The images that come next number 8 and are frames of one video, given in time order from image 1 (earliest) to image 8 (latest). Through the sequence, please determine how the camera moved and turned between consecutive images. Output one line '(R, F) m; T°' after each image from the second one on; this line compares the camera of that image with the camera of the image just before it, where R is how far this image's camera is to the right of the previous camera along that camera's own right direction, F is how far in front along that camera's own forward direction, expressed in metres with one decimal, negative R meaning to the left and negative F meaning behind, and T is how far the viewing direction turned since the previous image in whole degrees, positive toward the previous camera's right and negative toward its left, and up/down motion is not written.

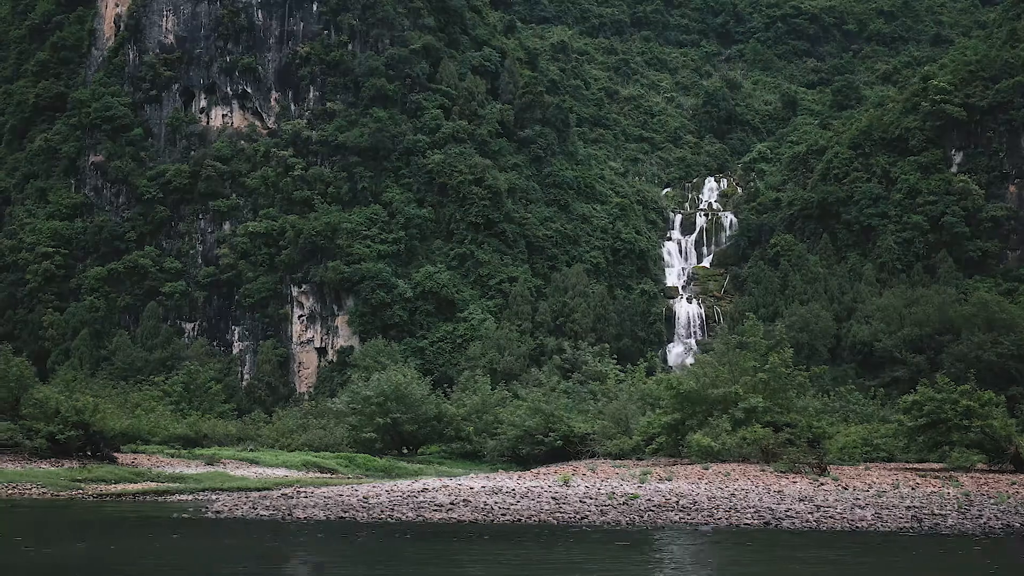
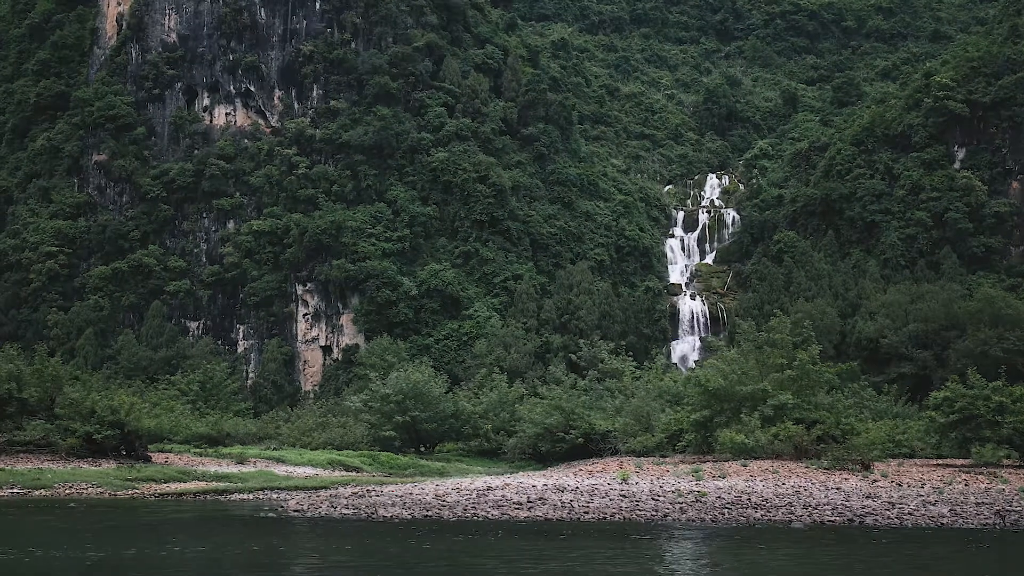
(-0.4, 0.0) m; 0°
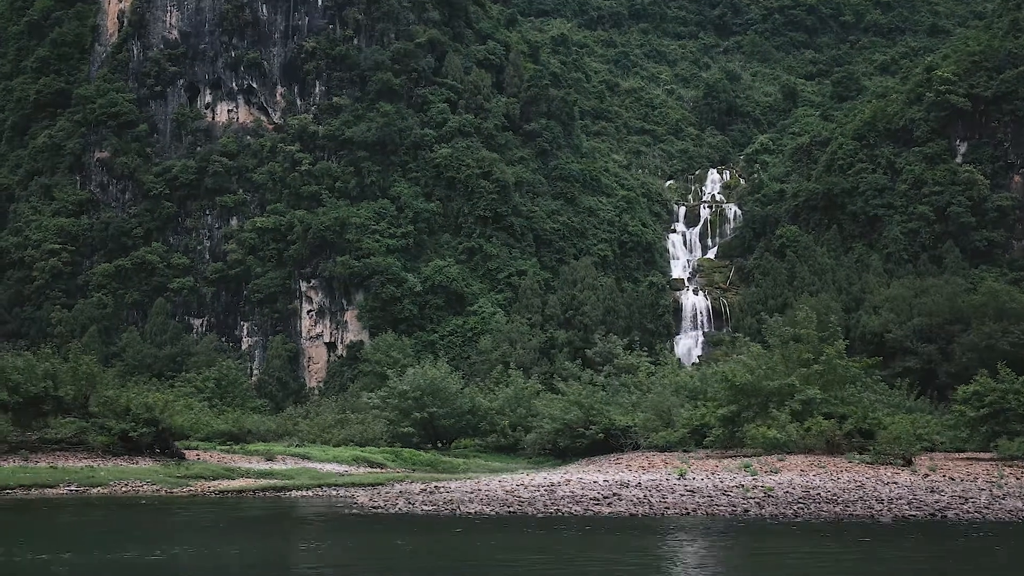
(-0.4, 0.0) m; 0°
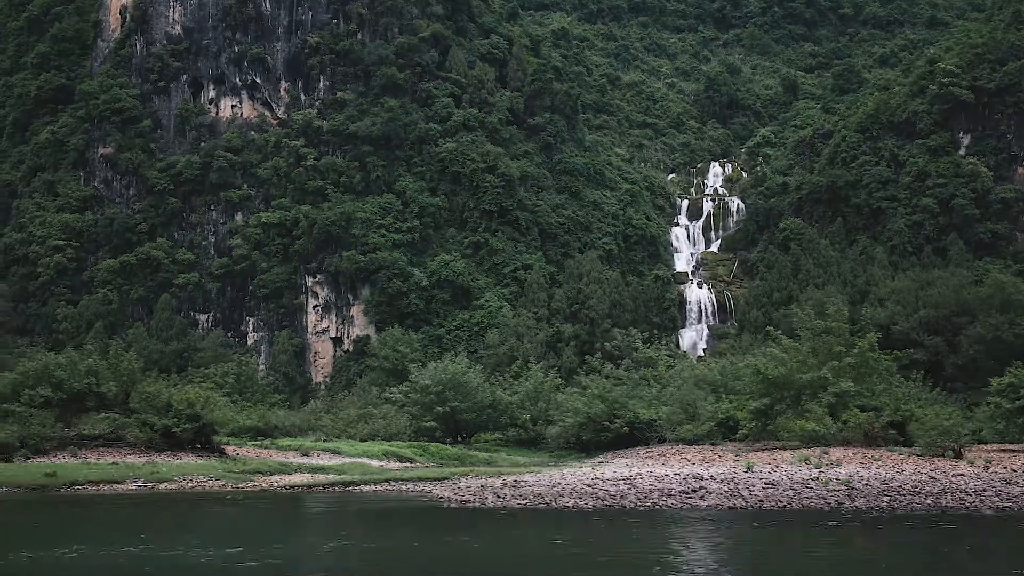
(-0.5, 0.0) m; 0°
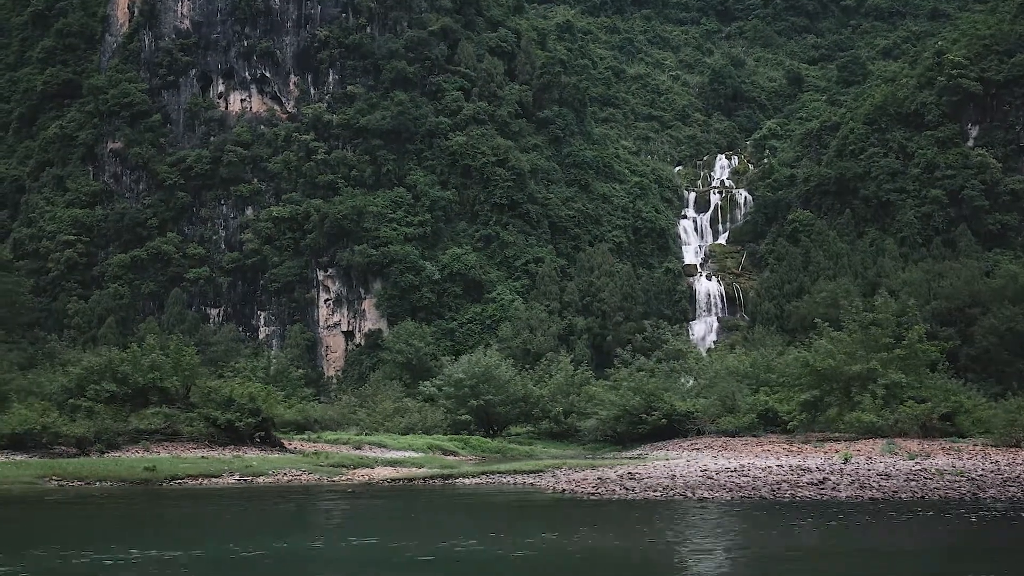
(-0.7, -0.1) m; 0°
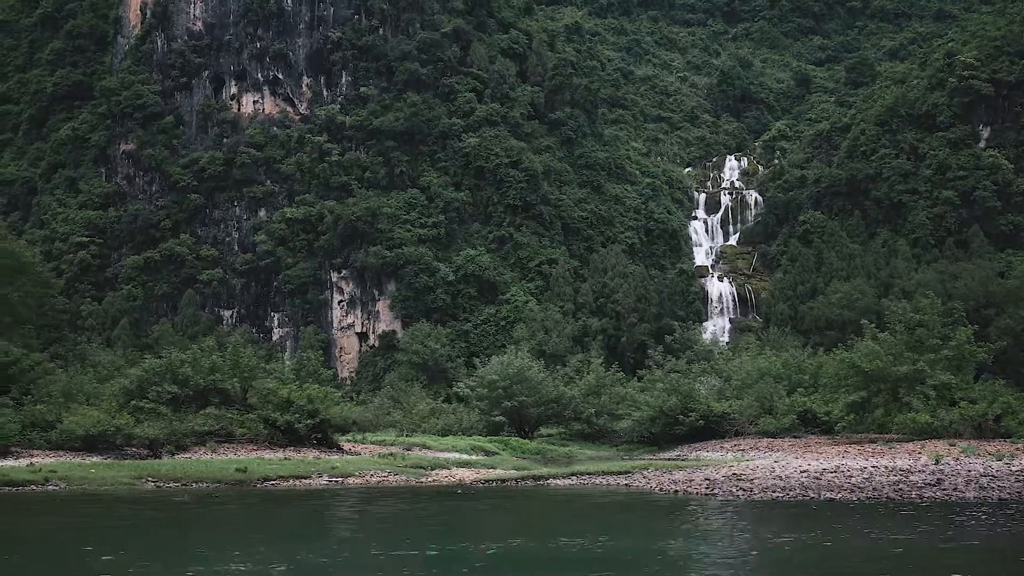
(-0.7, -0.1) m; 0°
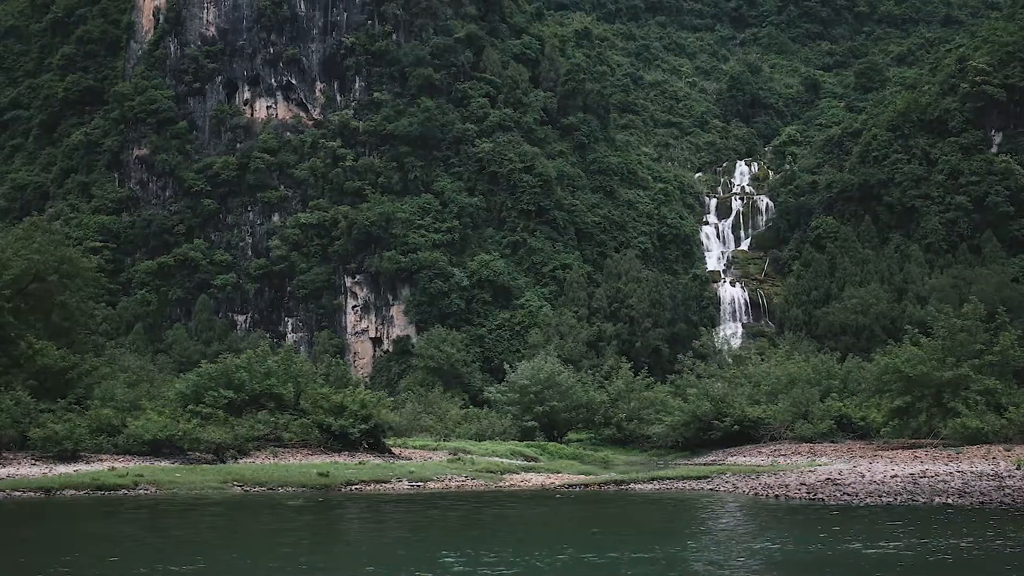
(-0.6, -0.1) m; 0°
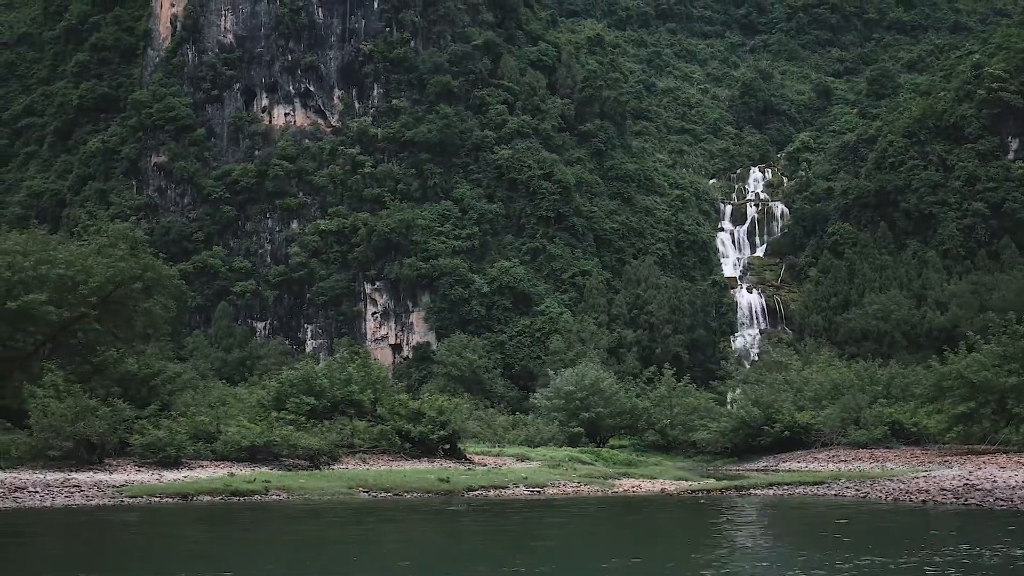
(-0.9, -0.1) m; 0°
